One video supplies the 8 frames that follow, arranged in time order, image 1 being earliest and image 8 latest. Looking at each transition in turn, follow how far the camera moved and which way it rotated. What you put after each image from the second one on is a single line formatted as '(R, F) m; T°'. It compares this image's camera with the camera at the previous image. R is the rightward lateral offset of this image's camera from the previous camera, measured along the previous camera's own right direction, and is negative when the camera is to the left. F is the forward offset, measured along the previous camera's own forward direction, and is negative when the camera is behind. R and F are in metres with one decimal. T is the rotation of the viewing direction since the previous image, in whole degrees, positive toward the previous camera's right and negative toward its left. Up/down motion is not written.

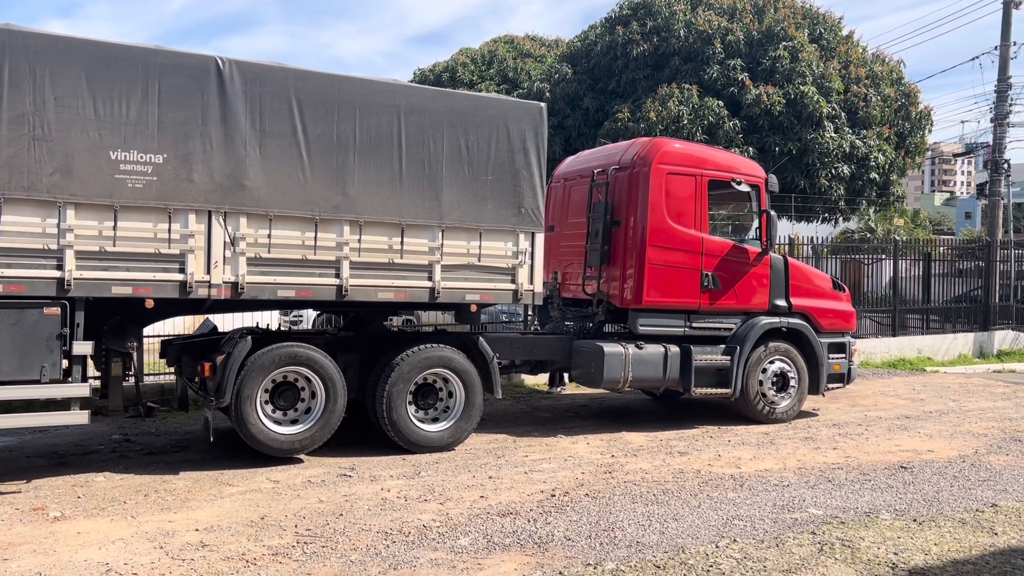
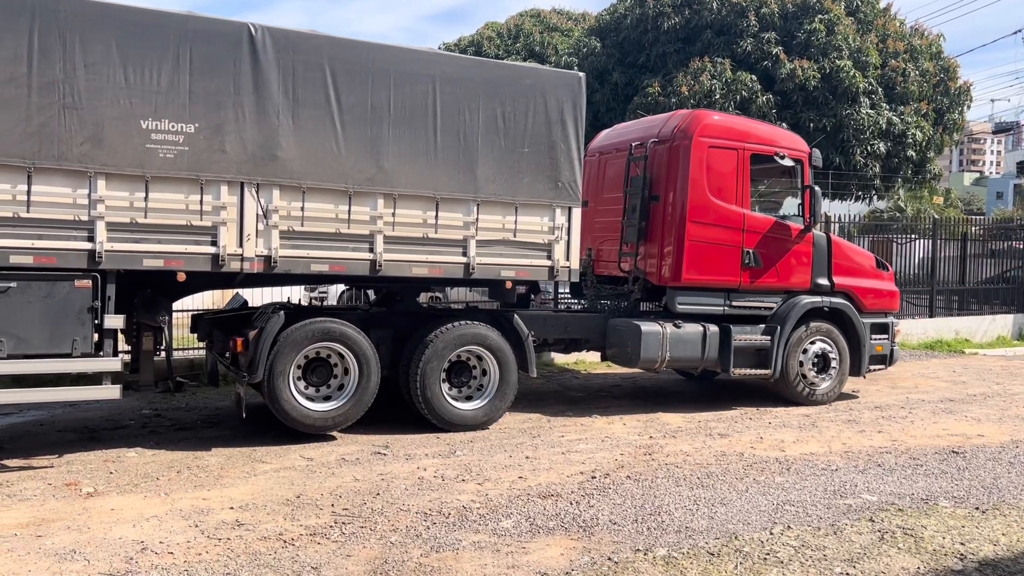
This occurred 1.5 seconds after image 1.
(-0.2, +0.2) m; -1°
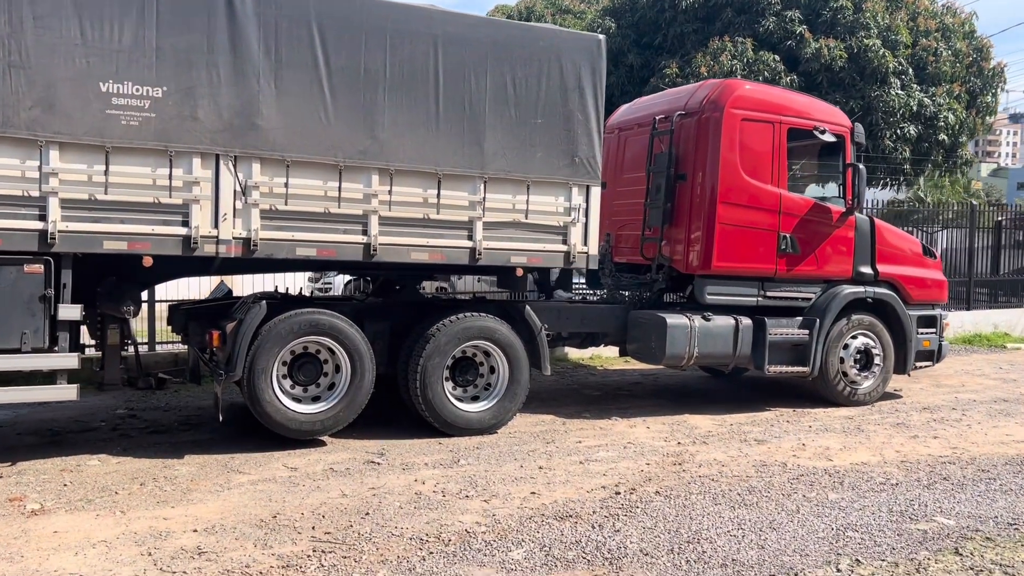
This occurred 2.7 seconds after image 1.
(0.0, +0.8) m; -1°
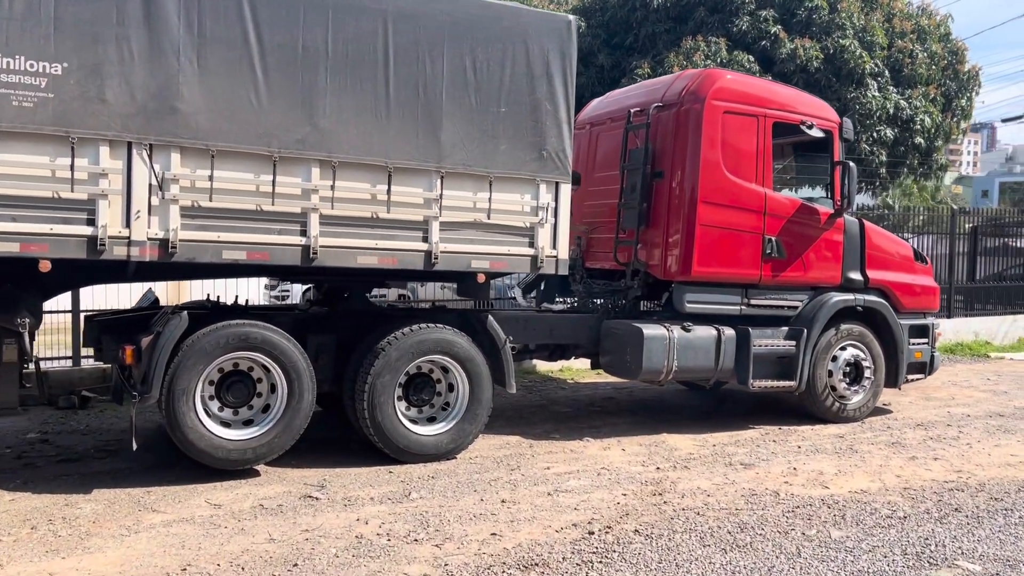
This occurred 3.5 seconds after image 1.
(+0.1, +0.7) m; +2°
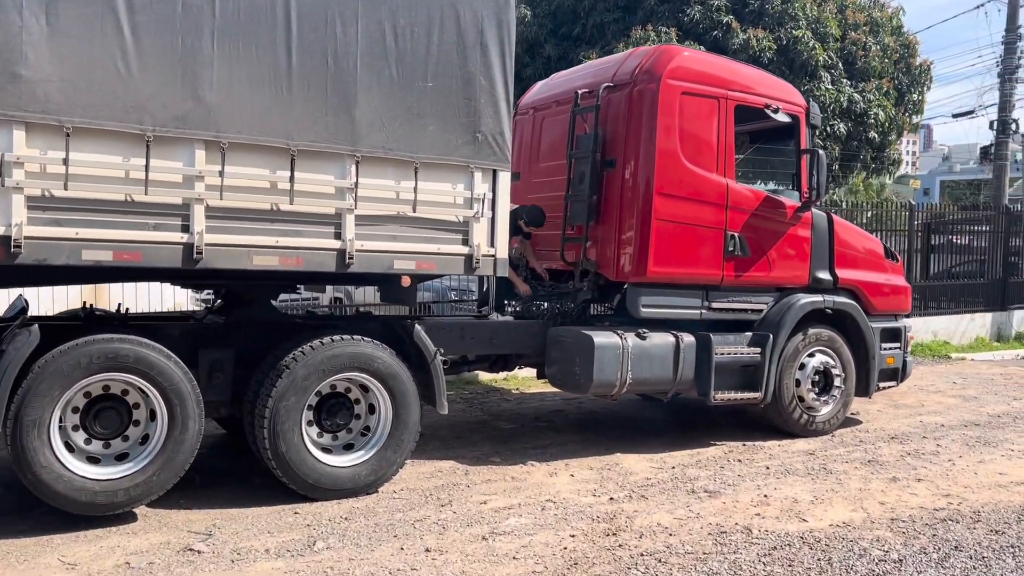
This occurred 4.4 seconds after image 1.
(+0.1, +0.8) m; +3°
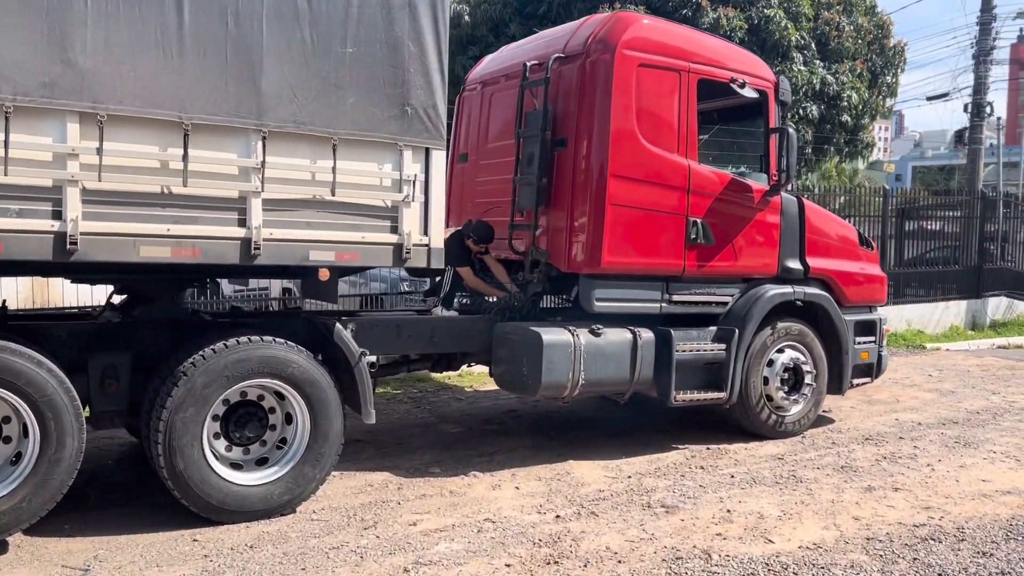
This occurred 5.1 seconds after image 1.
(+0.2, +0.6) m; +2°
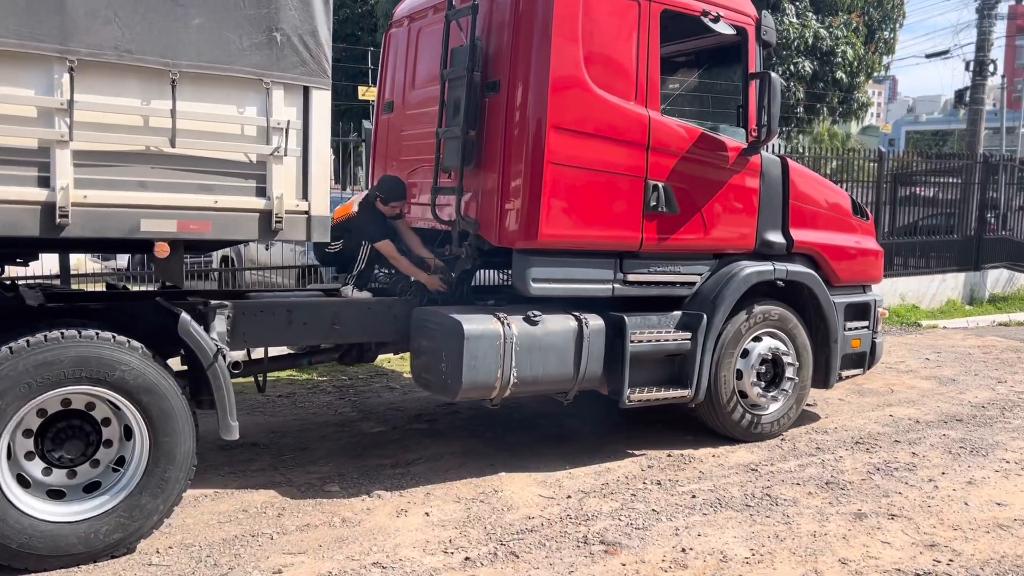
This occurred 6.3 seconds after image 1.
(+0.4, +1.0) m; +1°
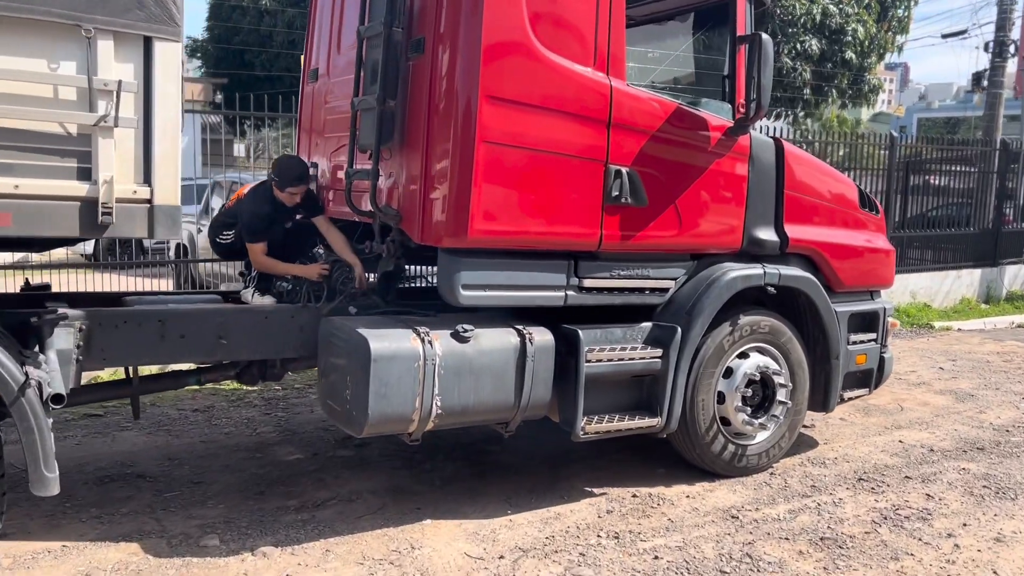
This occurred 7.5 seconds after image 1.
(+0.4, +0.9) m; 0°
